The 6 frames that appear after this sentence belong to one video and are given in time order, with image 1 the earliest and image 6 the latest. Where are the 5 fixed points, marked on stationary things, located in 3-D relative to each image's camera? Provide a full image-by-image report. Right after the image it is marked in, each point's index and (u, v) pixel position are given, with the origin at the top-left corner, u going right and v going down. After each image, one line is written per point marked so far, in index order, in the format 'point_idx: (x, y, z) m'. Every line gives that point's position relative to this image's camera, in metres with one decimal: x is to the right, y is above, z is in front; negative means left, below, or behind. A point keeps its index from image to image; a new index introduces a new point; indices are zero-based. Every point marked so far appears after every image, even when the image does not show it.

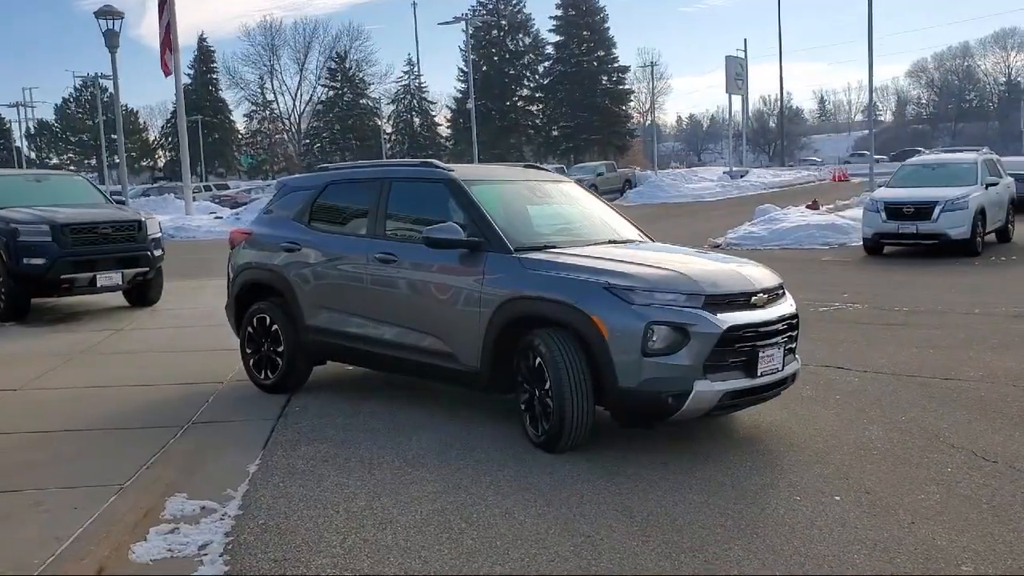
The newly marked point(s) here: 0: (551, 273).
0: (+0.2, +0.1, +5.3) m
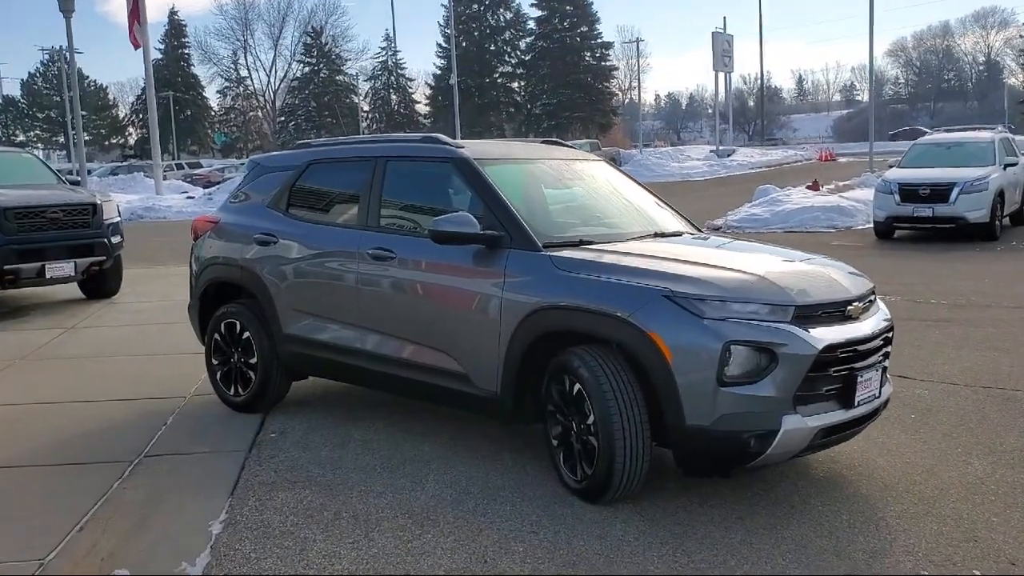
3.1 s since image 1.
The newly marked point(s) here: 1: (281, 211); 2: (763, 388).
0: (+0.3, +0.1, +4.2) m
1: (-1.3, +0.4, +5.8) m
2: (+1.0, -0.4, +3.8) m
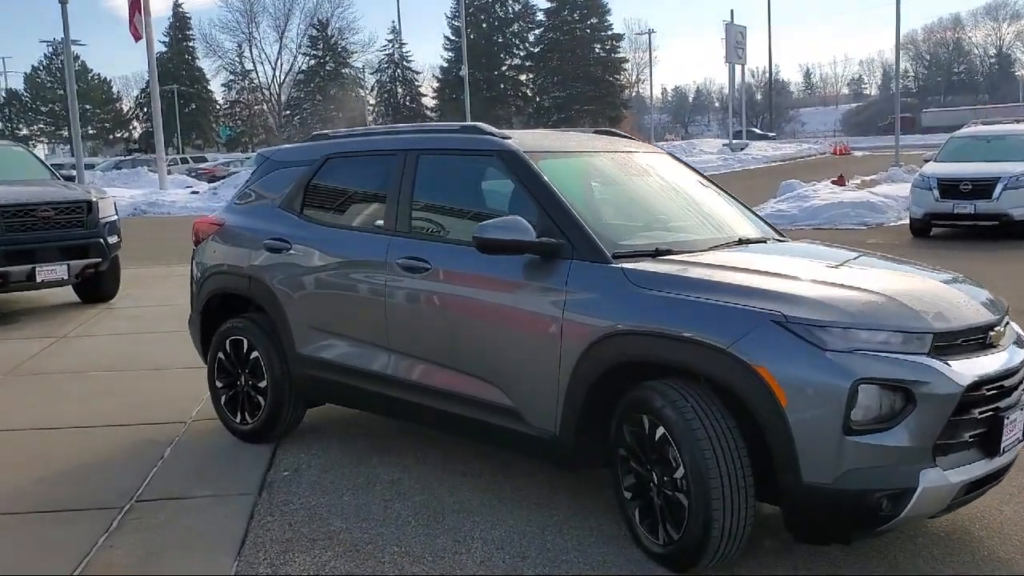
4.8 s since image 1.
0: (+0.6, 0.0, +3.5) m
1: (-1.1, +0.4, +5.0) m
2: (+1.2, -0.5, +3.1) m
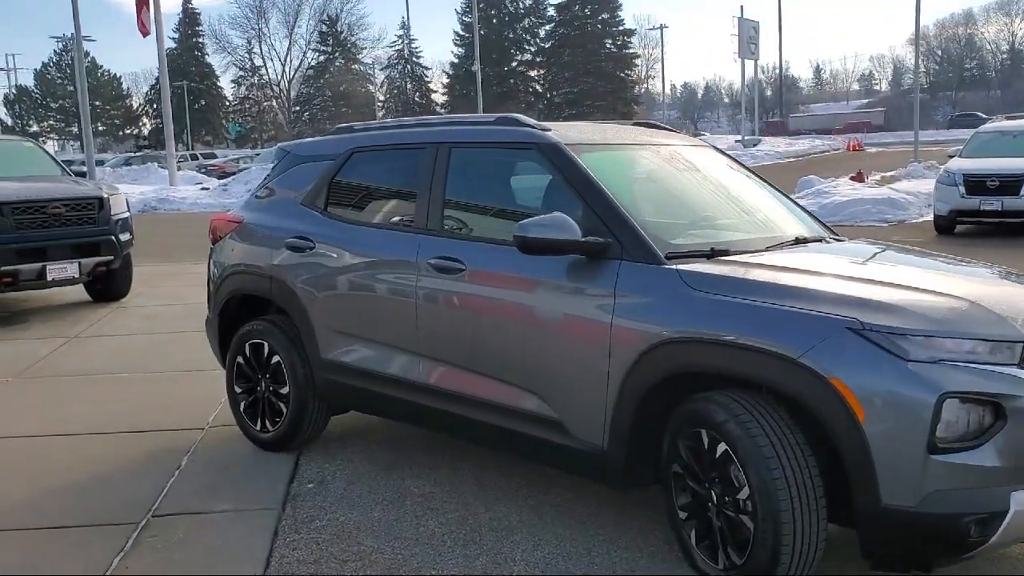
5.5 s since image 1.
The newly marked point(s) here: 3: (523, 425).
0: (+0.7, 0.0, +3.2) m
1: (-0.9, +0.4, +4.8) m
2: (+1.3, -0.5, +2.8) m
3: (0.0, -0.5, +3.8) m
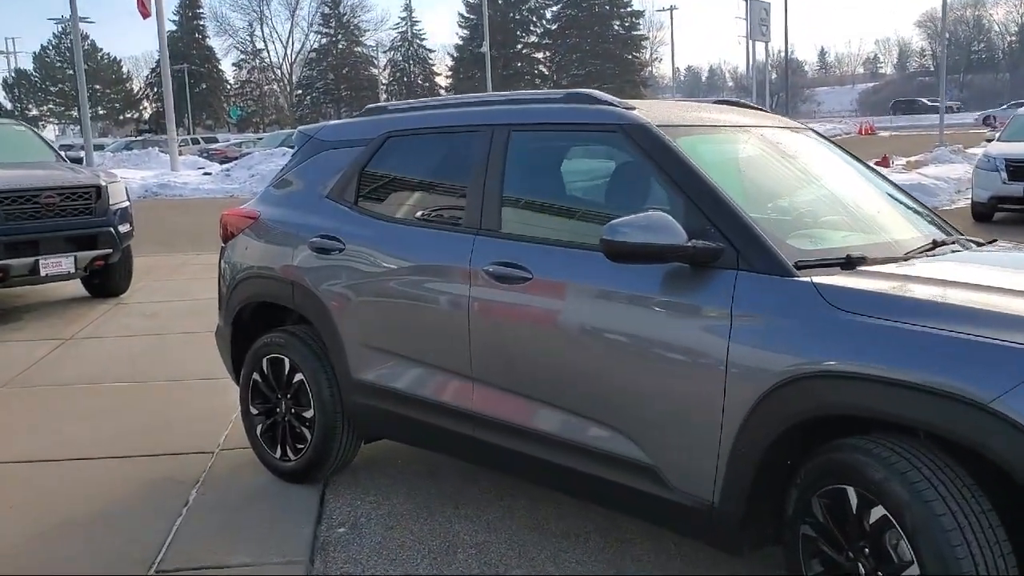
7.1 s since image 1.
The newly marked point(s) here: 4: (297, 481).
0: (+1.0, -0.1, +2.5) m
1: (-0.7, +0.3, +4.1) m
2: (+1.6, -0.5, +2.2) m
3: (+0.3, -0.6, +3.1) m
4: (-0.9, -0.8, +4.2) m
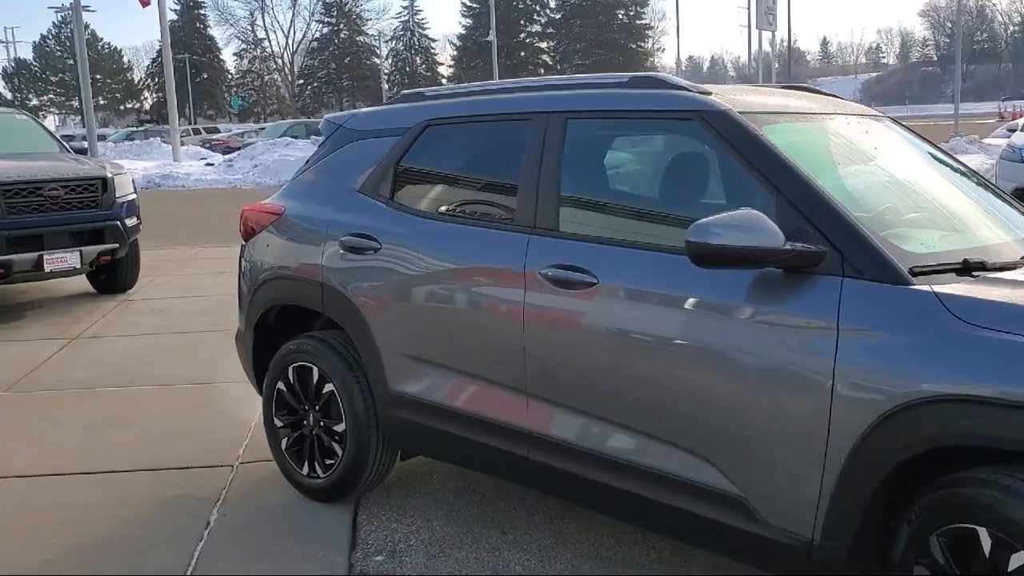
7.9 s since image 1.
0: (+1.2, -0.1, +2.2) m
1: (-0.5, +0.3, +3.8) m
2: (+1.8, -0.6, +1.8) m
3: (+0.5, -0.6, +2.8) m
4: (-0.7, -0.8, +3.9) m
